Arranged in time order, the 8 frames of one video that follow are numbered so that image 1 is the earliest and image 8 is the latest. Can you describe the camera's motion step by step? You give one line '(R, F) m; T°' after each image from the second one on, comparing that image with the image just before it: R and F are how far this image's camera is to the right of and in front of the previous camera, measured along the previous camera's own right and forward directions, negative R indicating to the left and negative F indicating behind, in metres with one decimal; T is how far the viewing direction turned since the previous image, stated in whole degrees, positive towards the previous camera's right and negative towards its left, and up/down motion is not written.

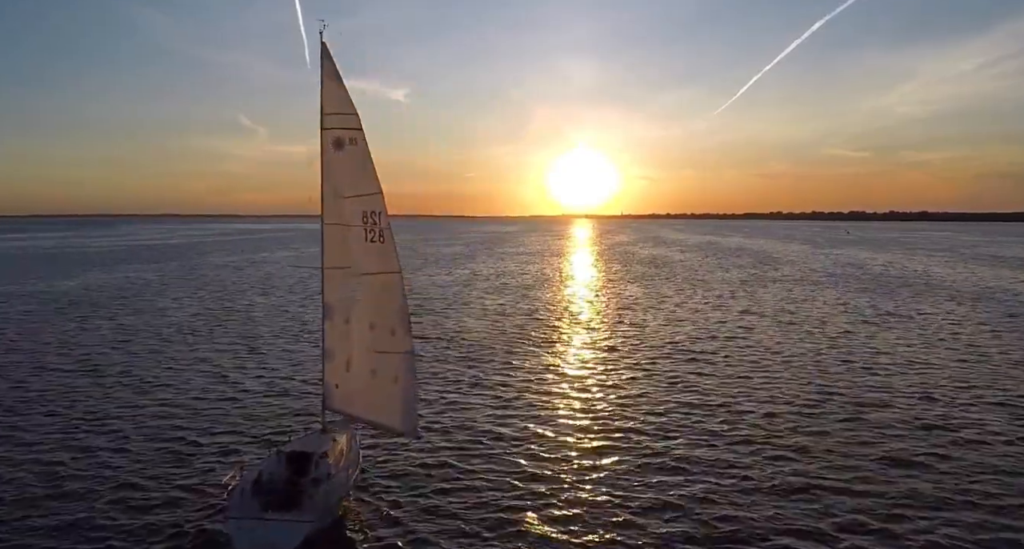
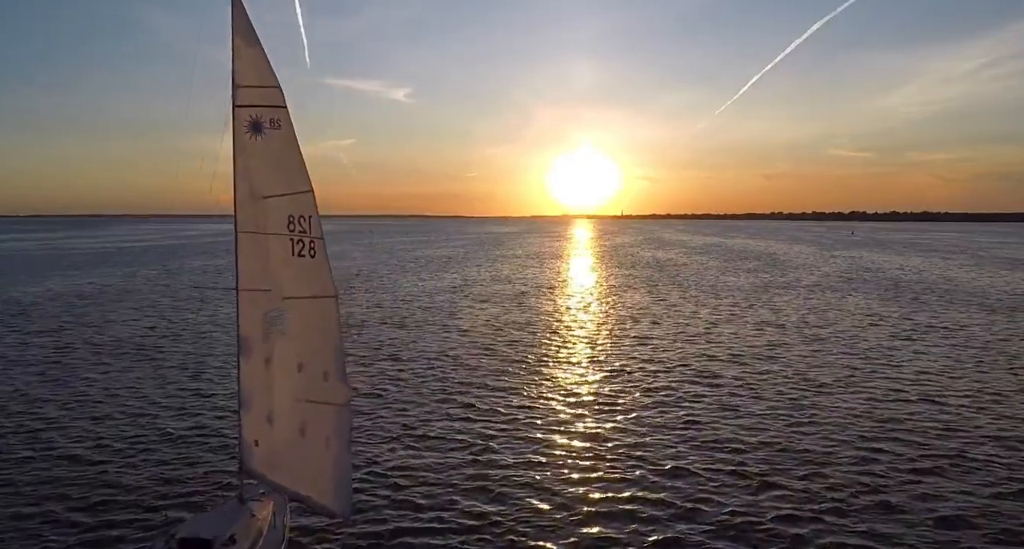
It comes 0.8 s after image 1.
(+0.4, +2.9) m; 0°
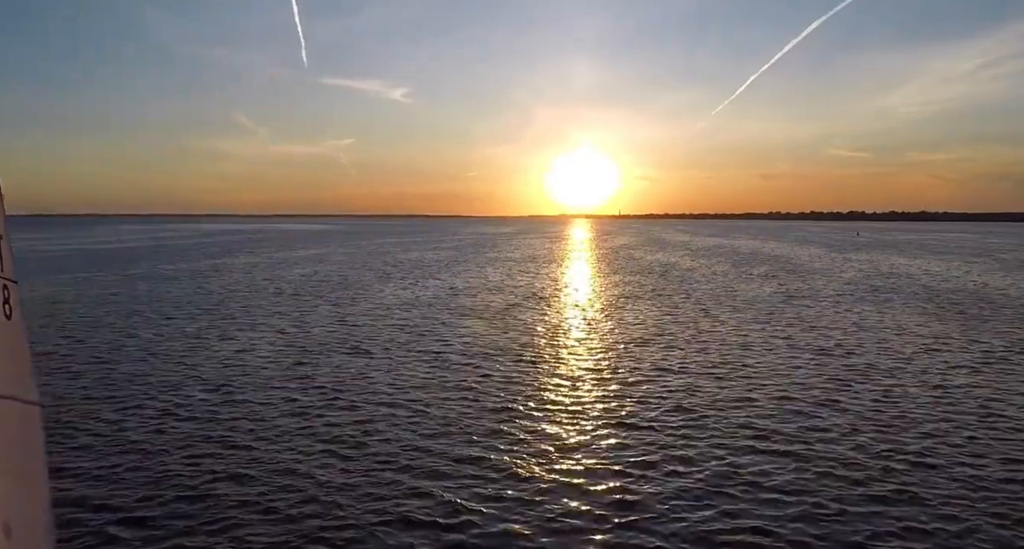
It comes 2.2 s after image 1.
(+0.5, +4.5) m; 0°
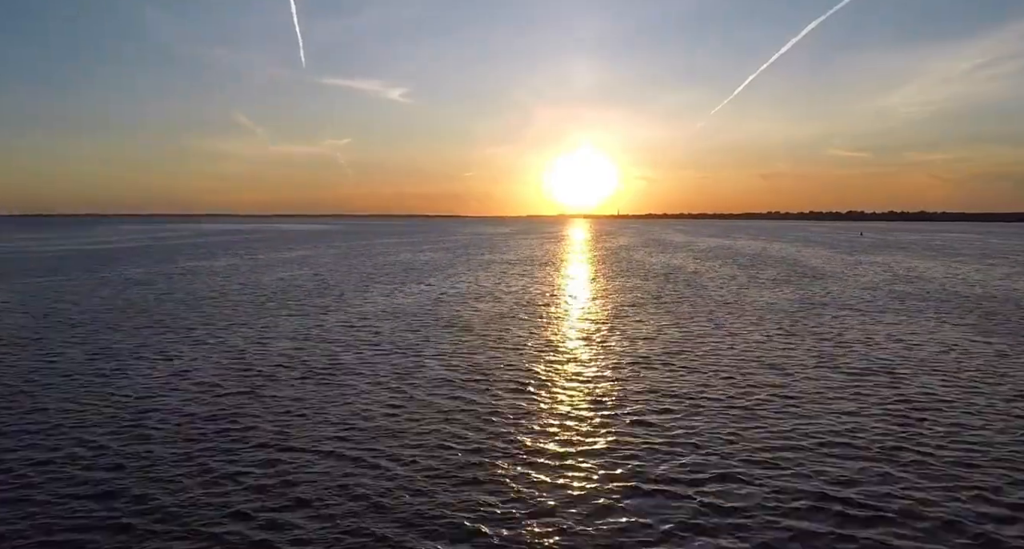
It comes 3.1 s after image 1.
(+0.4, +3.3) m; 0°
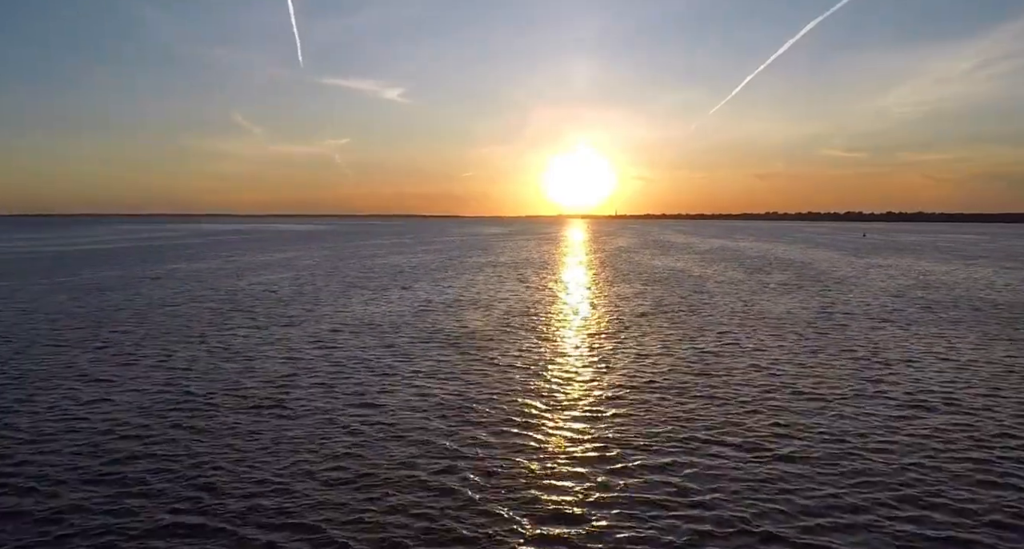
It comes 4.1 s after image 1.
(+0.3, +3.2) m; 0°
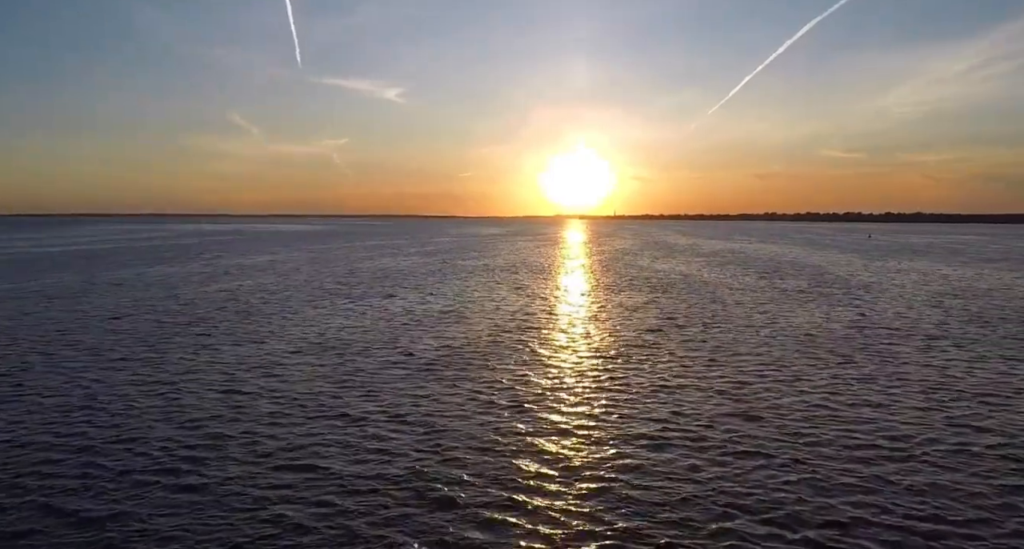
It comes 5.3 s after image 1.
(+0.3, +4.3) m; 0°
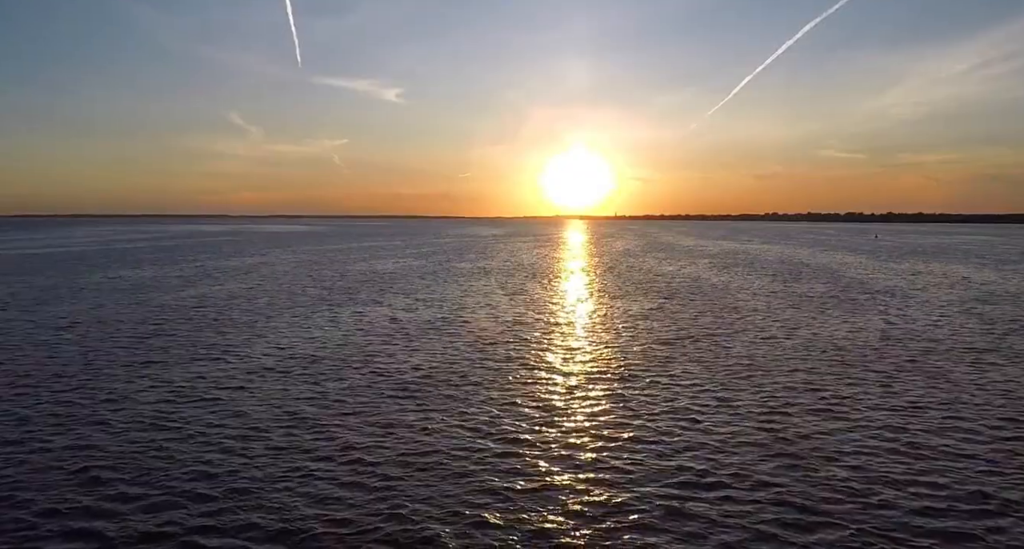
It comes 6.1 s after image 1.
(+0.2, +3.3) m; 0°
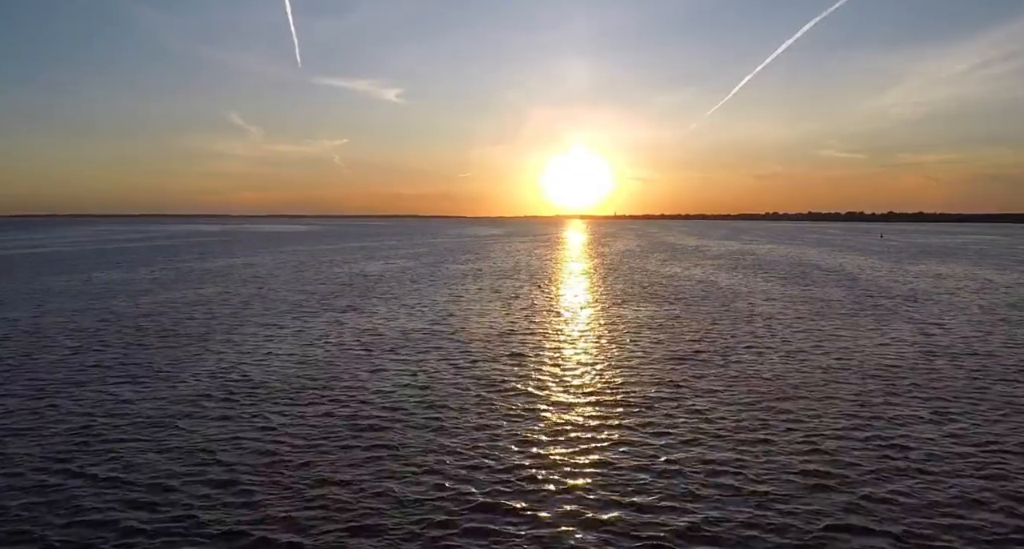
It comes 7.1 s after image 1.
(+0.3, +3.4) m; 0°
